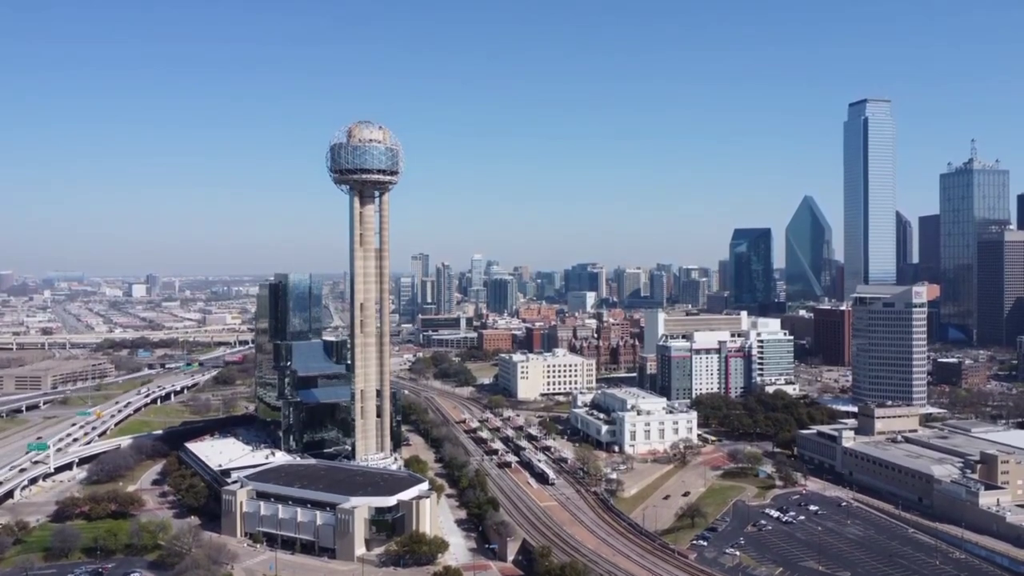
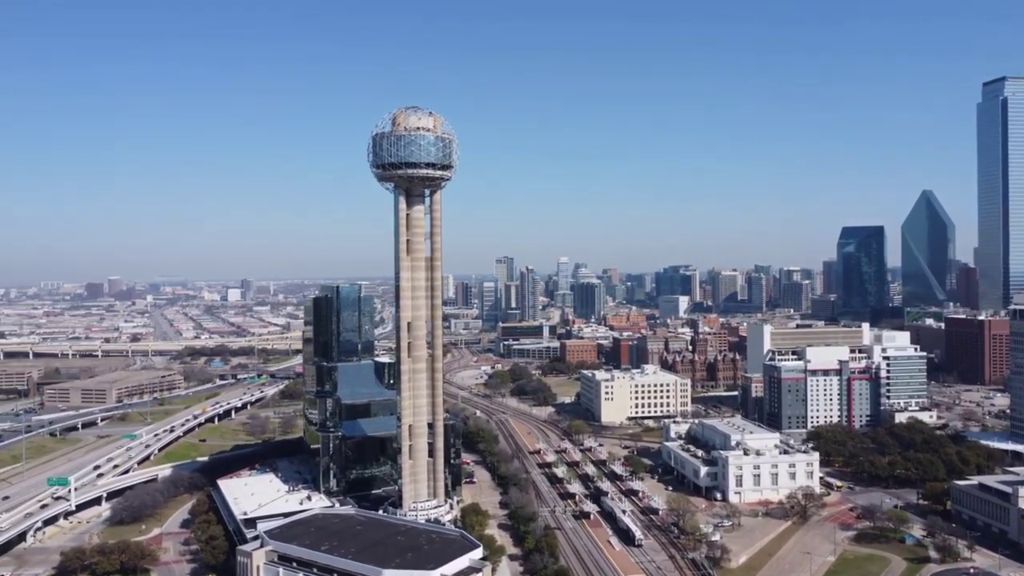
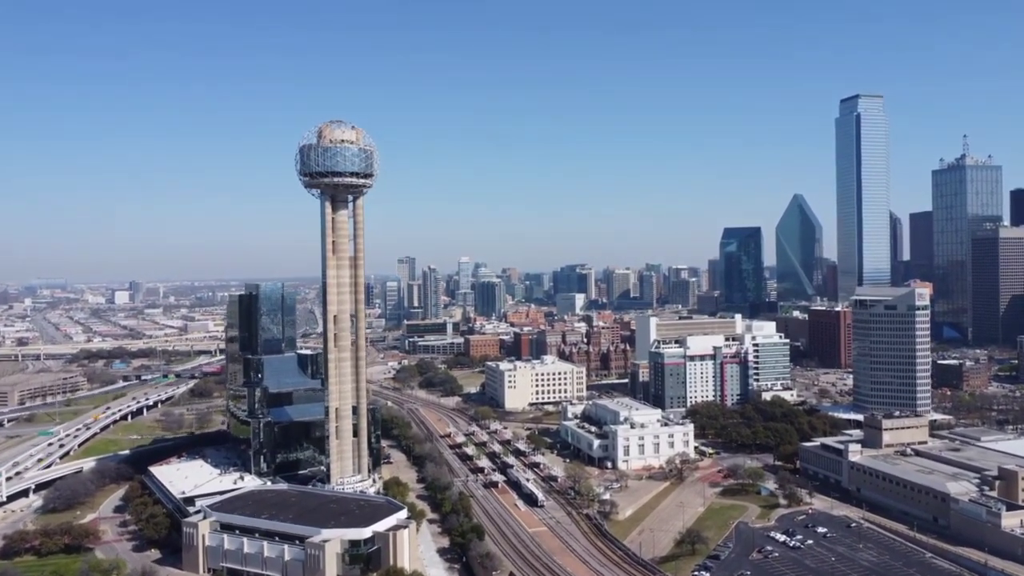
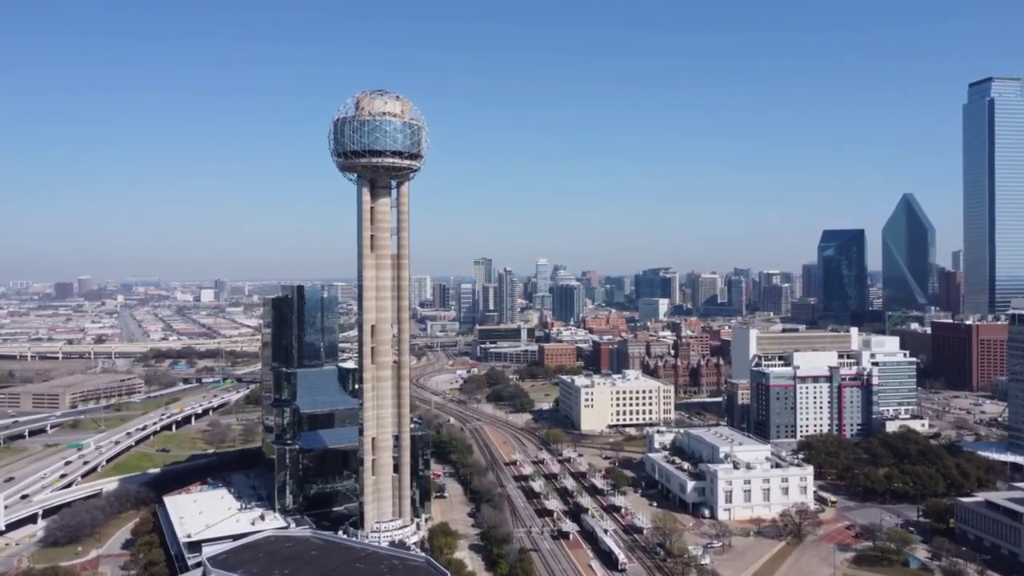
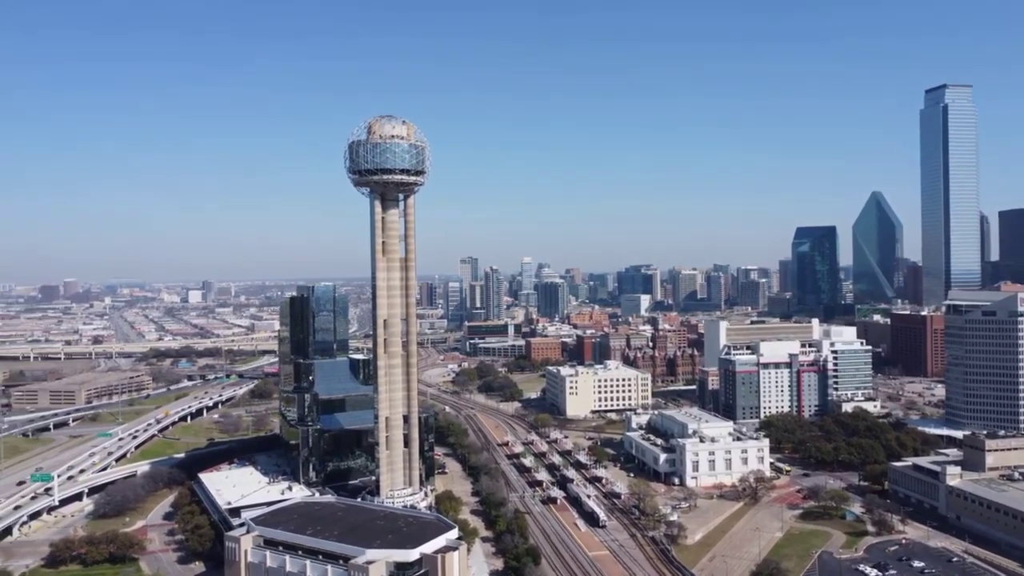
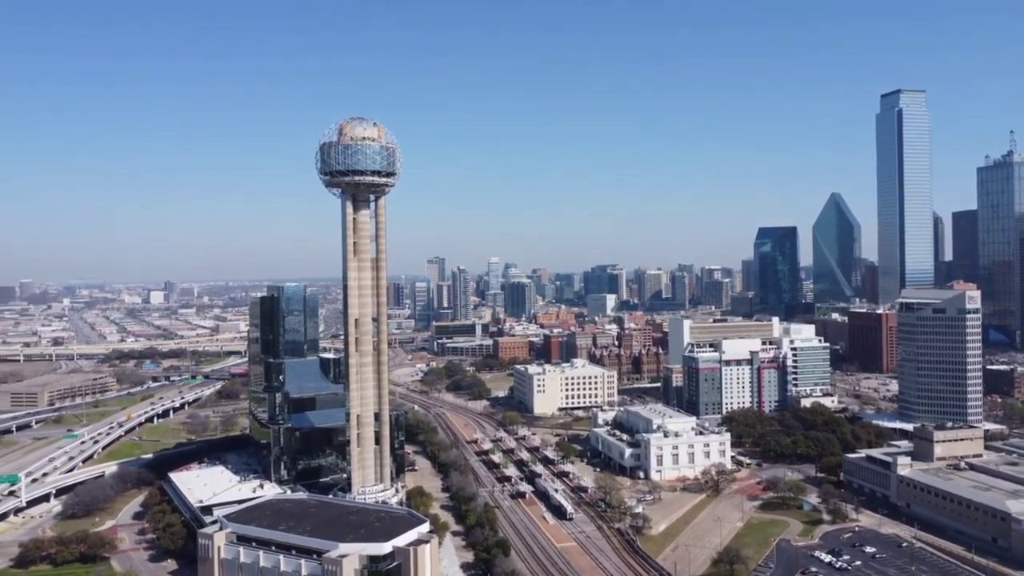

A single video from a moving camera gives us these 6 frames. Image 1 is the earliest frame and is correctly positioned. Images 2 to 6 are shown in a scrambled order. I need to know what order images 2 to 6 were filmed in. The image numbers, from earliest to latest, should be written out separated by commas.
3, 6, 5, 2, 4
